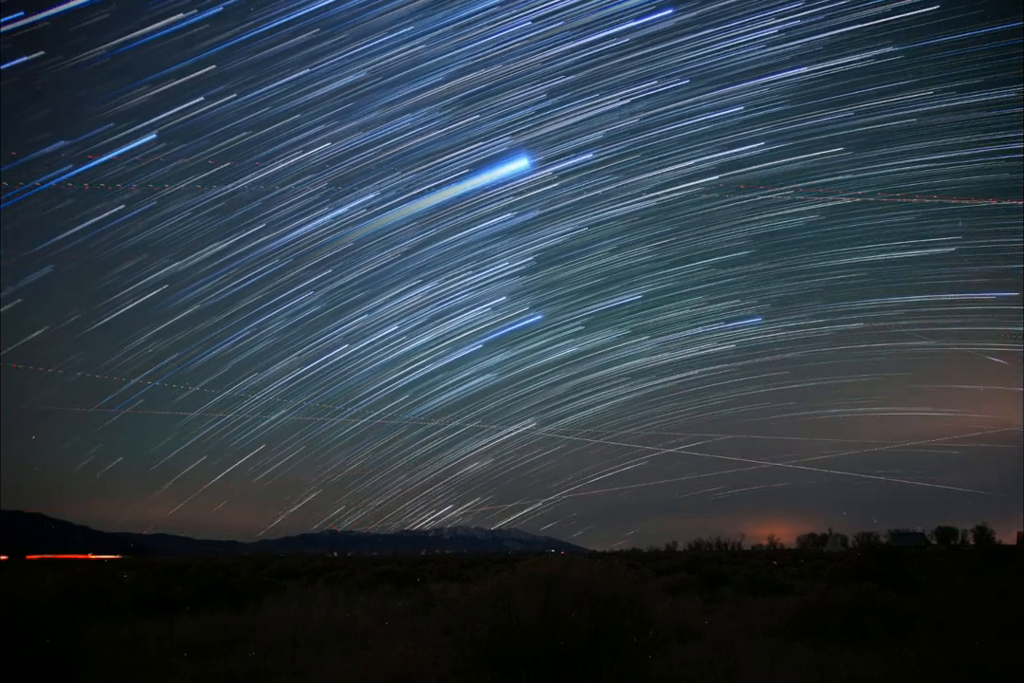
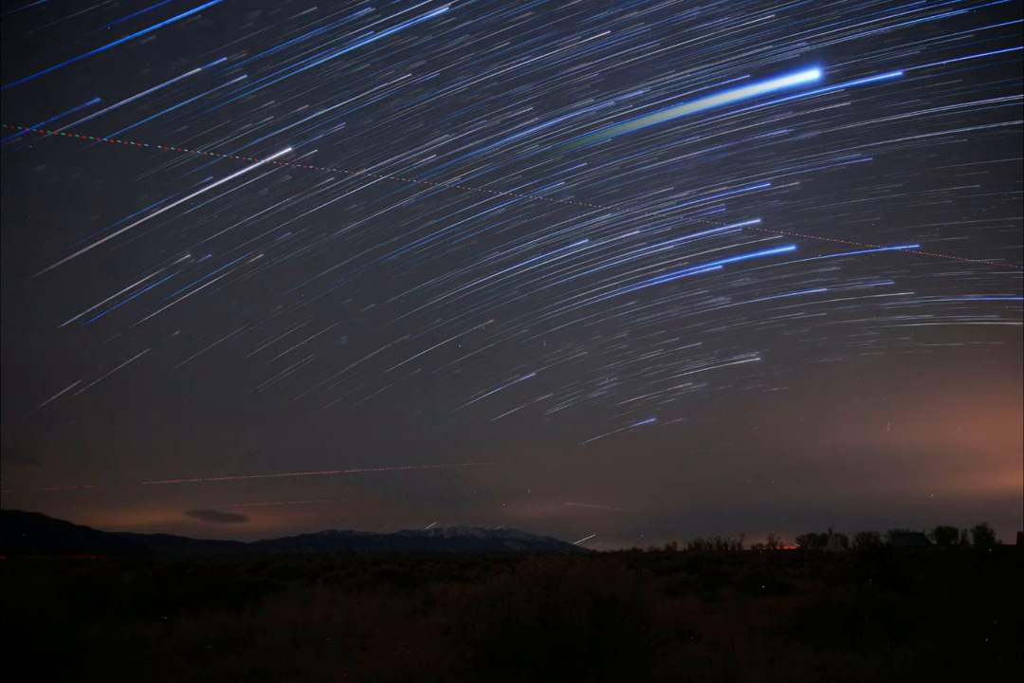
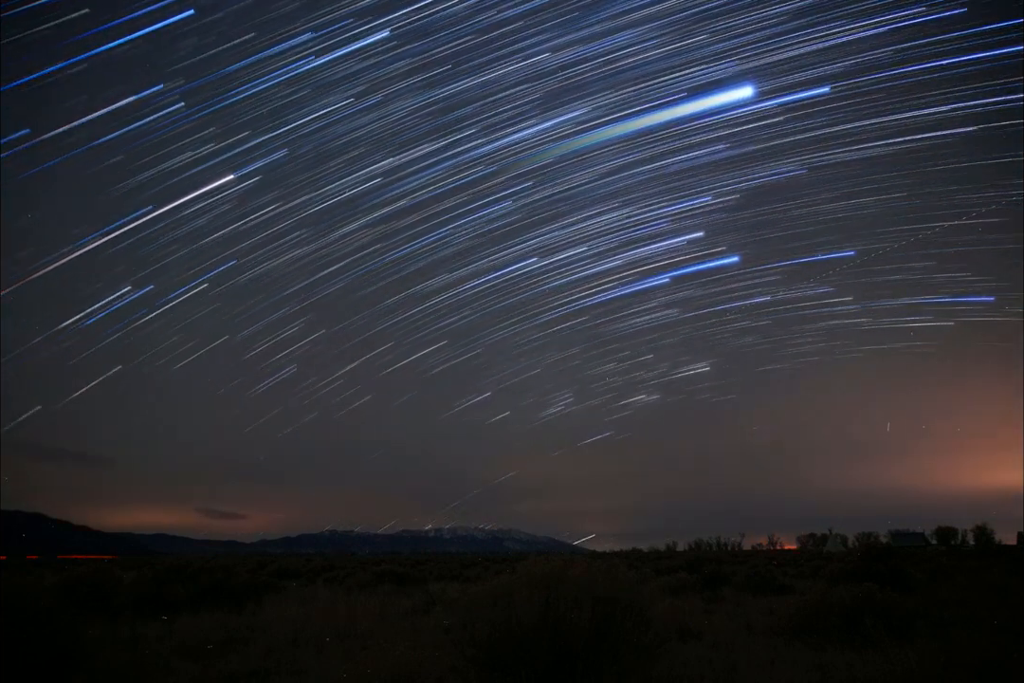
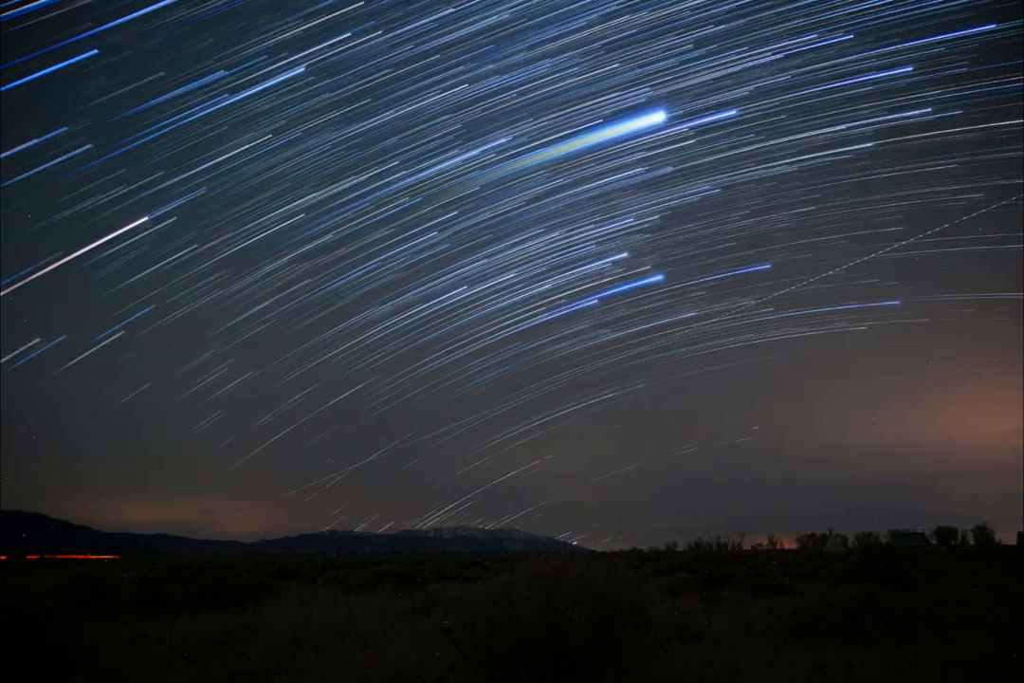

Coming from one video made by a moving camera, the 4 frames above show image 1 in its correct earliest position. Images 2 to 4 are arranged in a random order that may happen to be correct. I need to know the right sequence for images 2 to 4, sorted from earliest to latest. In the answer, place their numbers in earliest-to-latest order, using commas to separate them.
4, 3, 2
